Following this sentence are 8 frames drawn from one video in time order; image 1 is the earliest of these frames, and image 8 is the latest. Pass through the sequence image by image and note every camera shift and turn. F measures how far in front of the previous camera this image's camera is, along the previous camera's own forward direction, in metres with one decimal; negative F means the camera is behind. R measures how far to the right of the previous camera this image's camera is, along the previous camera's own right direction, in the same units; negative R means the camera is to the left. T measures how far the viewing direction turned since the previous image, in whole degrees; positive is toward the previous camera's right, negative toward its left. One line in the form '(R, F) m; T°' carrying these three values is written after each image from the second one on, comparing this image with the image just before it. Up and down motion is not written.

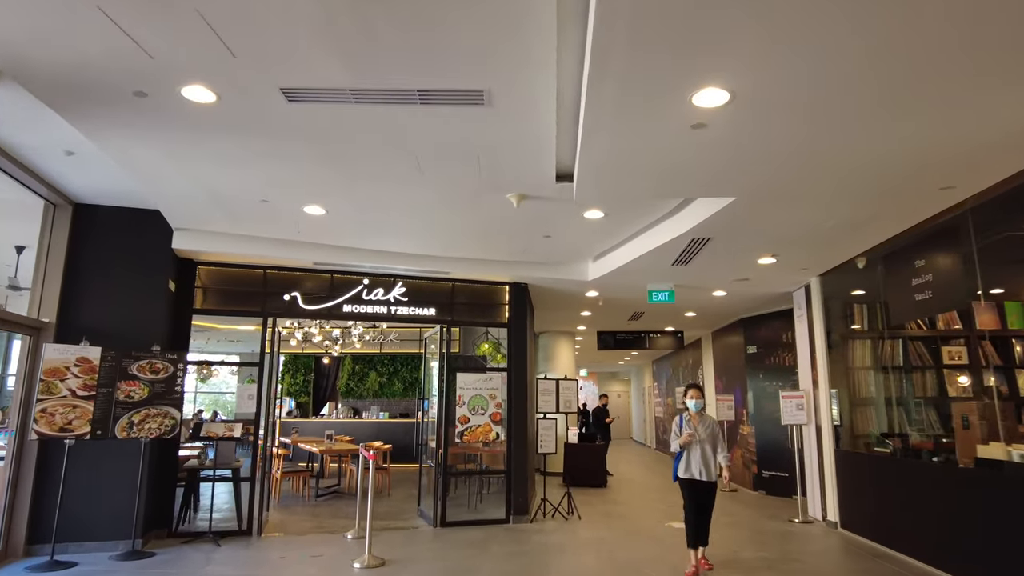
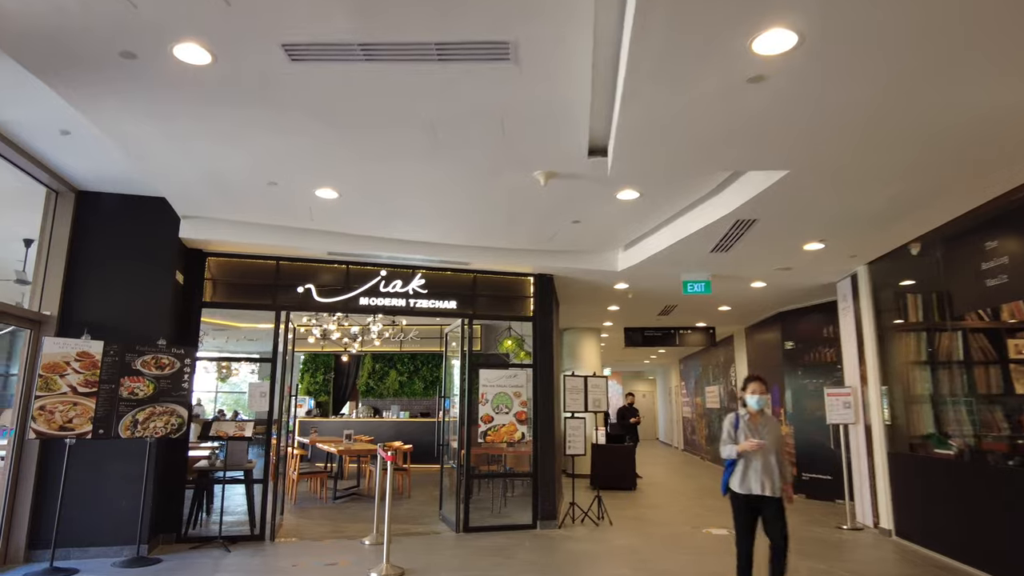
(-0.1, +0.4) m; -2°
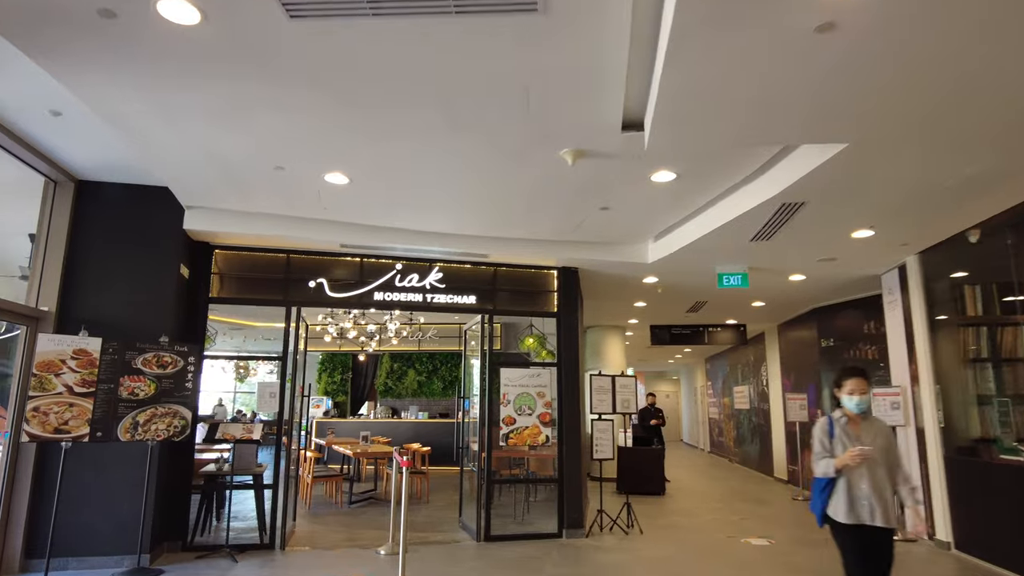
(0.0, +0.4) m; -2°
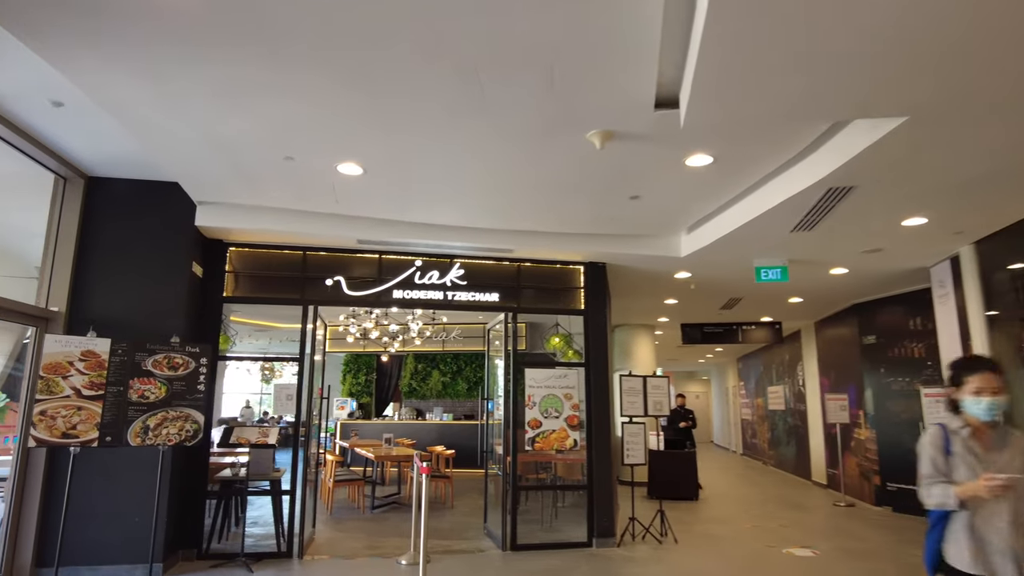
(0.0, +0.3) m; -2°
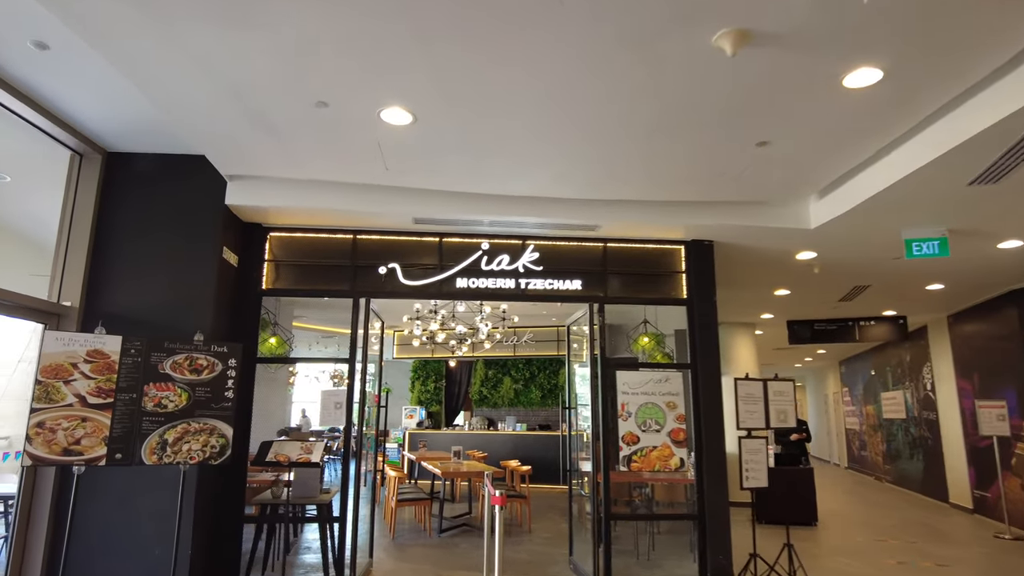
(-0.1, +1.0) m; -6°
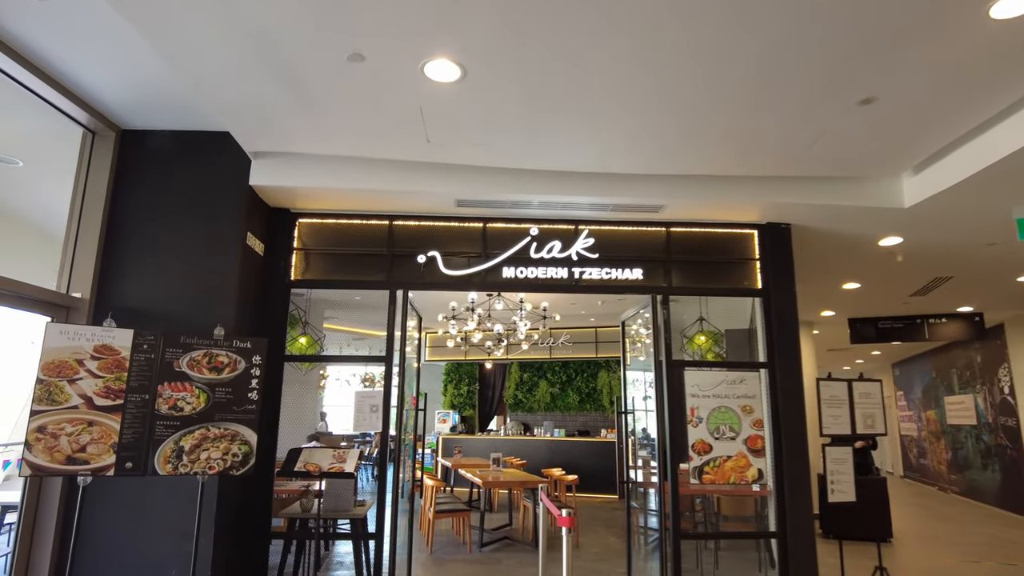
(-0.2, +0.5) m; -2°
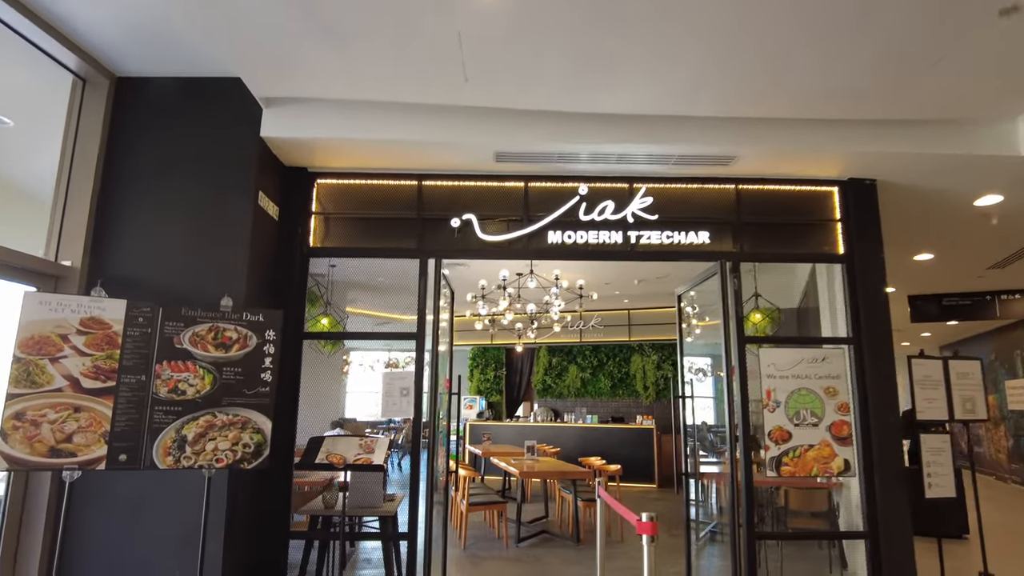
(-0.2, +0.6) m; -2°
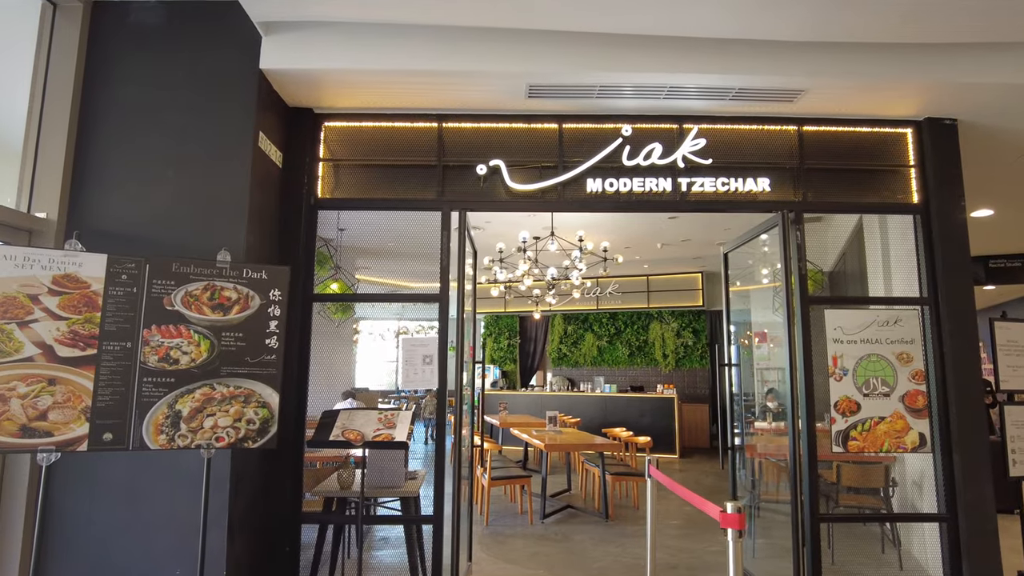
(-0.2, +0.4) m; -1°
